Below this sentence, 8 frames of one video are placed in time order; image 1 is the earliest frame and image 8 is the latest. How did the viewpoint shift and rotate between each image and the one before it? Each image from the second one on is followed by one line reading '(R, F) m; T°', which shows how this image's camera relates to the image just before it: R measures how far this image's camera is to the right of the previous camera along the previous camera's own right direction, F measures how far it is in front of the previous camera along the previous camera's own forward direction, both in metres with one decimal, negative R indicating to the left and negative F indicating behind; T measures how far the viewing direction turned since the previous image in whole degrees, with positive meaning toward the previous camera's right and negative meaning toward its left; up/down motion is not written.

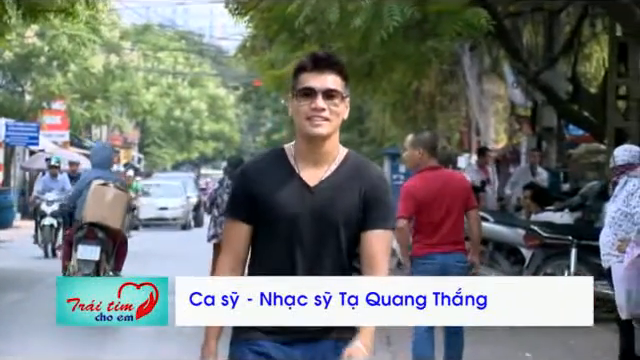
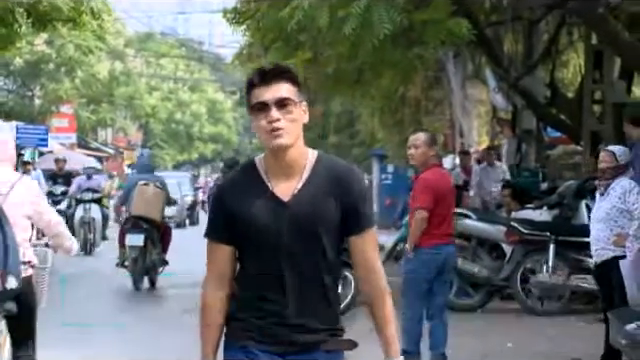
(+0.5, -0.5) m; -2°
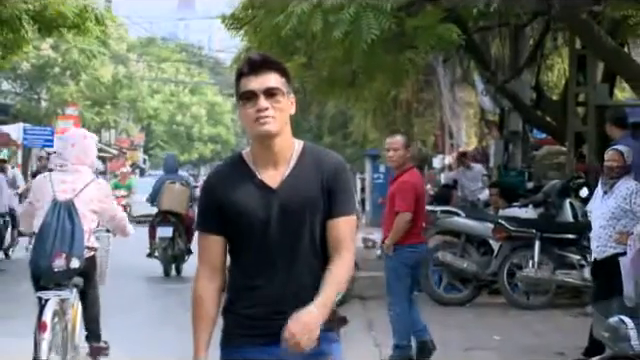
(0.0, -0.5) m; 0°
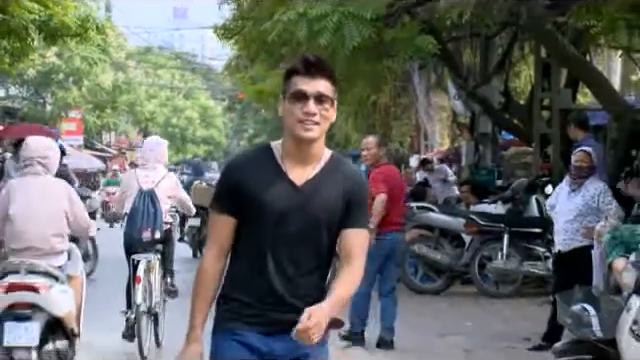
(0.0, -0.9) m; +1°
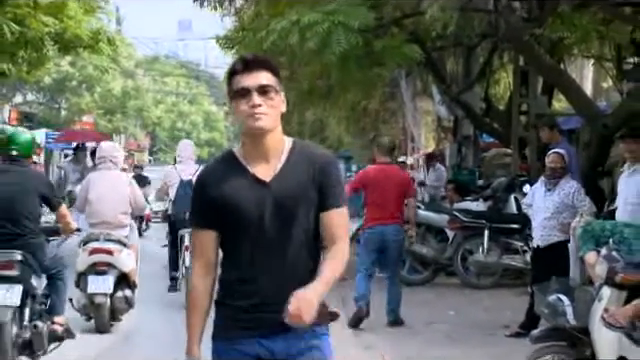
(-0.1, -1.0) m; 0°
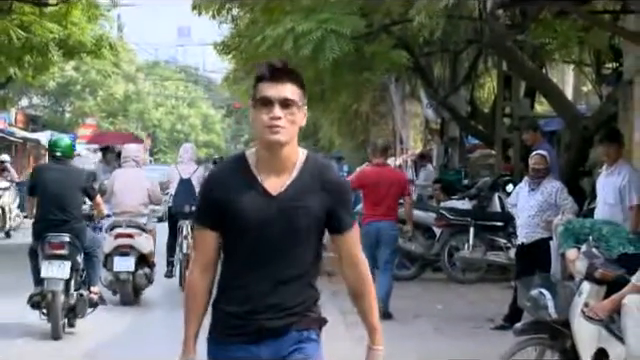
(0.0, -0.6) m; 0°
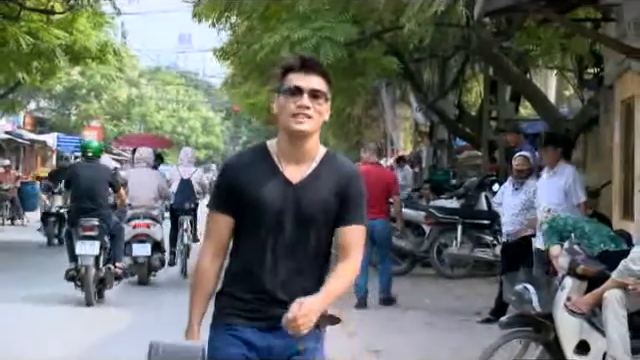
(0.0, -0.7) m; 0°
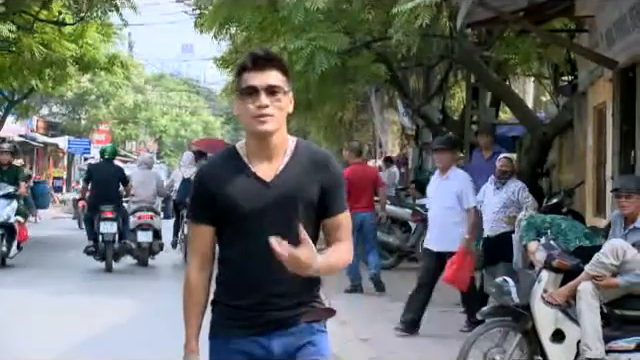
(-0.1, -1.1) m; +1°
